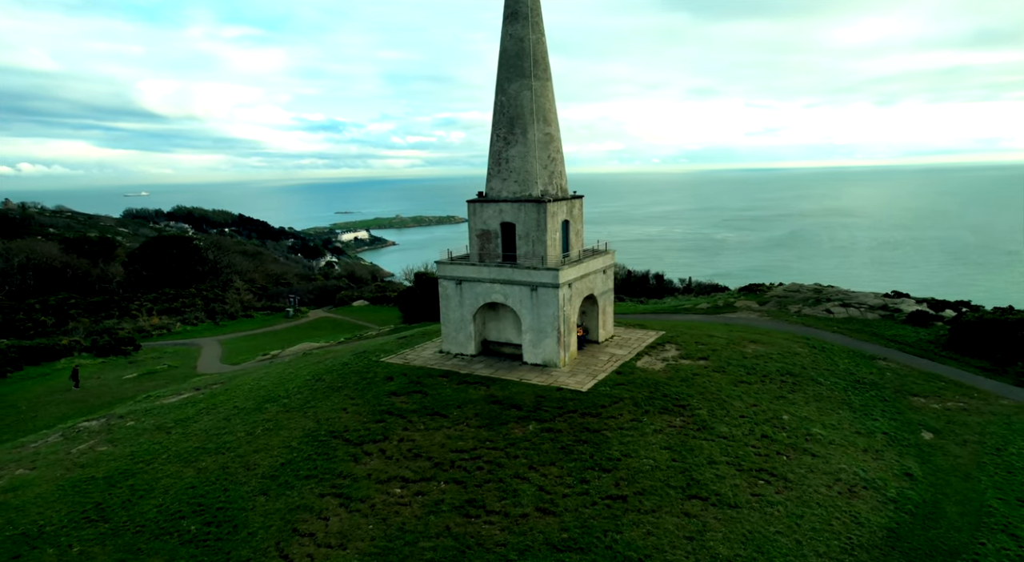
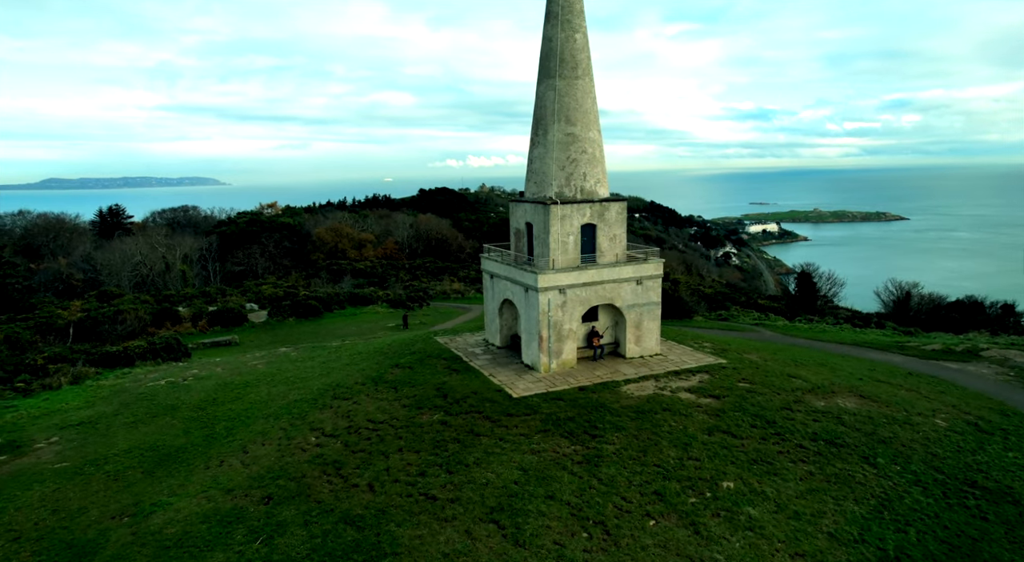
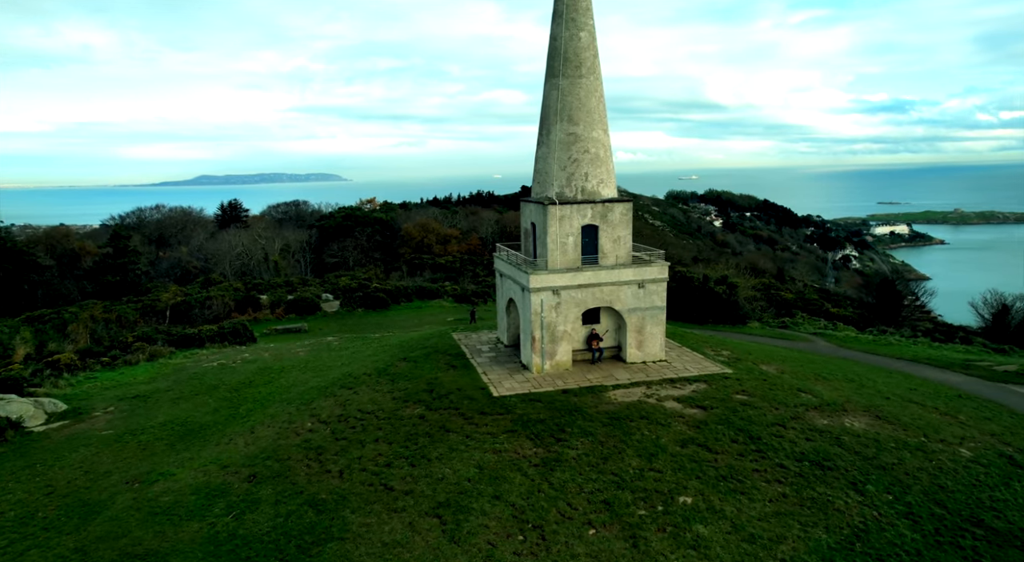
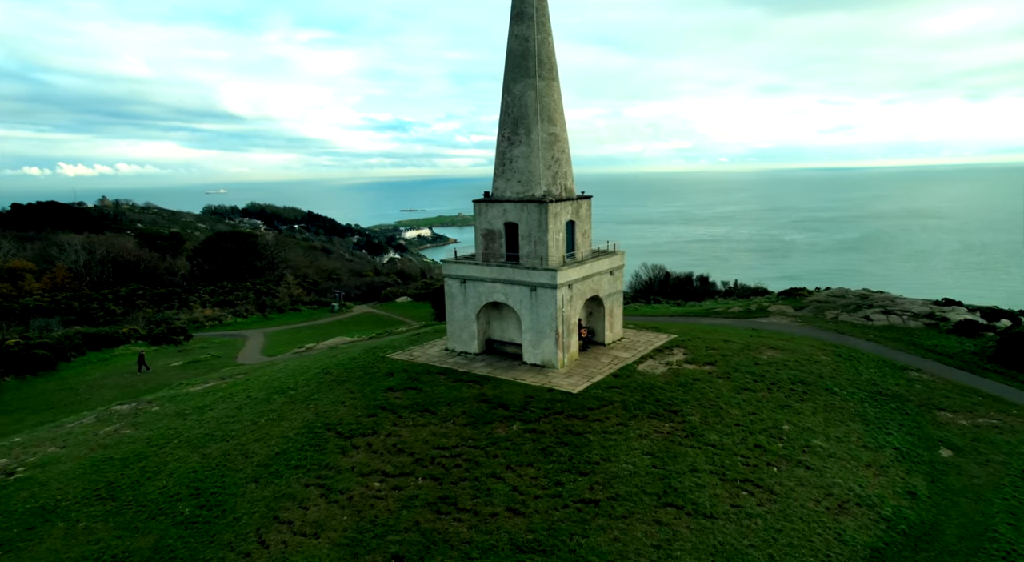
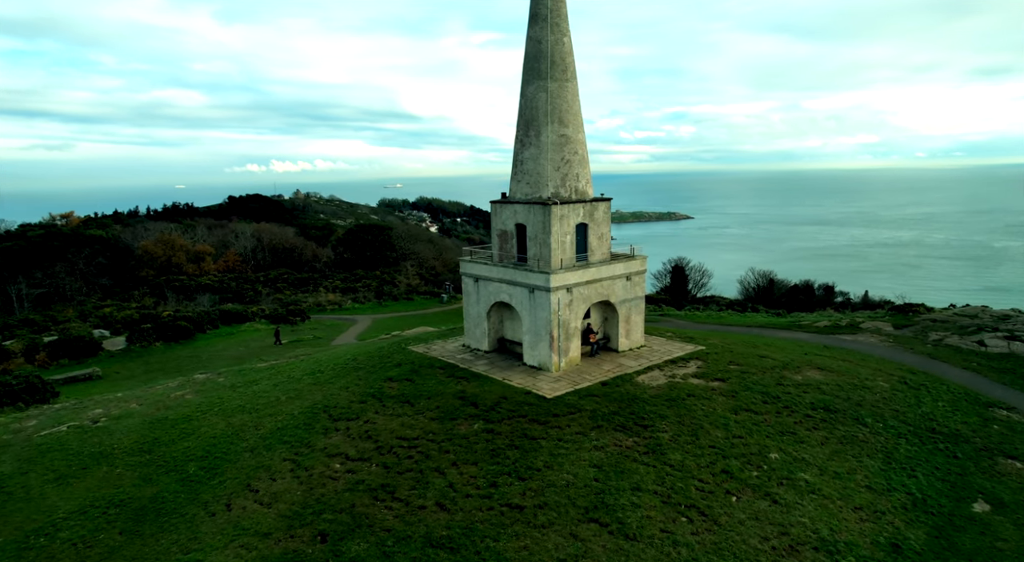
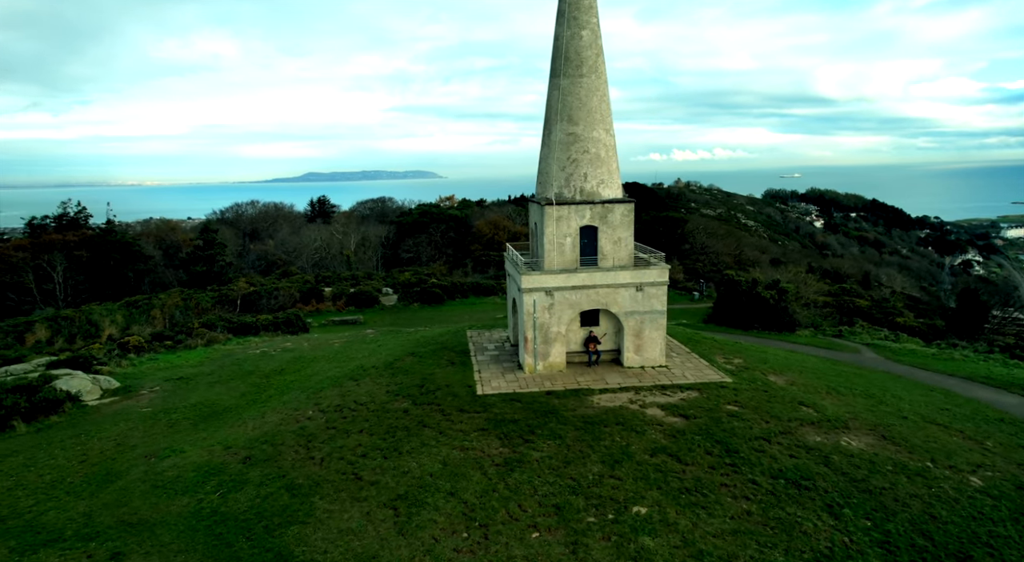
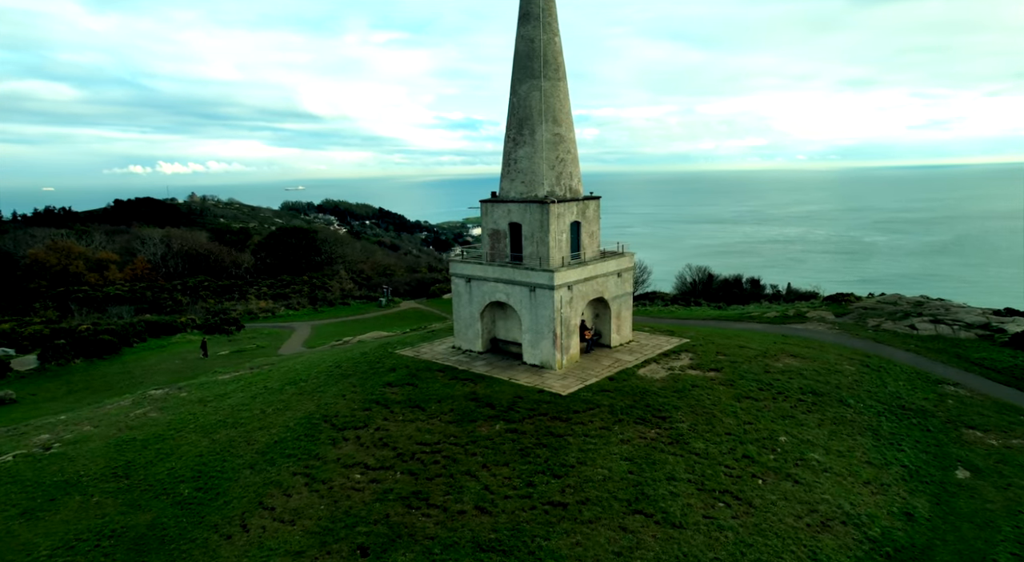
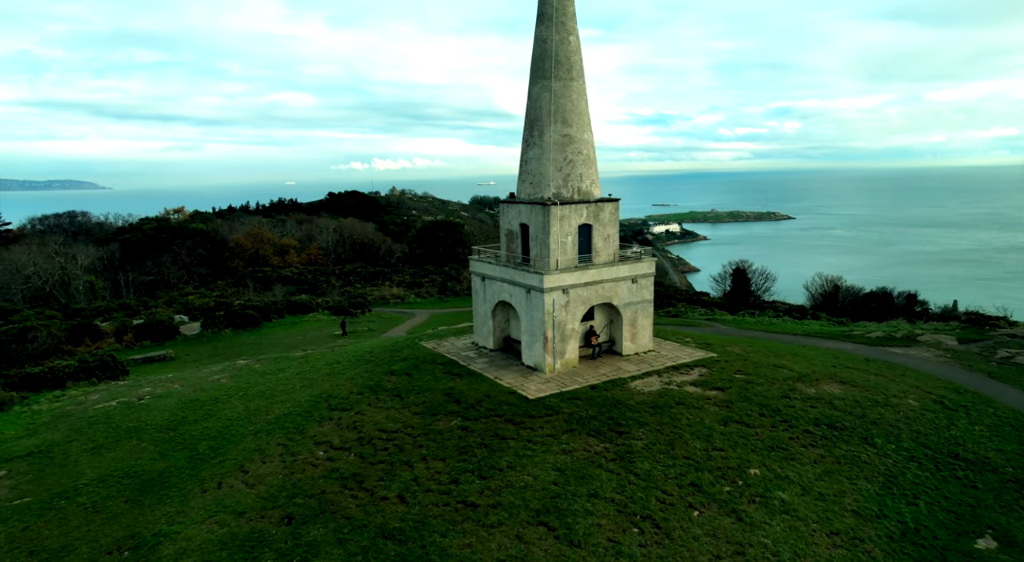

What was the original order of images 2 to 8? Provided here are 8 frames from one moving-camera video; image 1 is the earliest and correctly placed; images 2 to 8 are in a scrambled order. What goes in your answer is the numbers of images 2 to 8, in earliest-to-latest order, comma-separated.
4, 7, 5, 8, 2, 3, 6
